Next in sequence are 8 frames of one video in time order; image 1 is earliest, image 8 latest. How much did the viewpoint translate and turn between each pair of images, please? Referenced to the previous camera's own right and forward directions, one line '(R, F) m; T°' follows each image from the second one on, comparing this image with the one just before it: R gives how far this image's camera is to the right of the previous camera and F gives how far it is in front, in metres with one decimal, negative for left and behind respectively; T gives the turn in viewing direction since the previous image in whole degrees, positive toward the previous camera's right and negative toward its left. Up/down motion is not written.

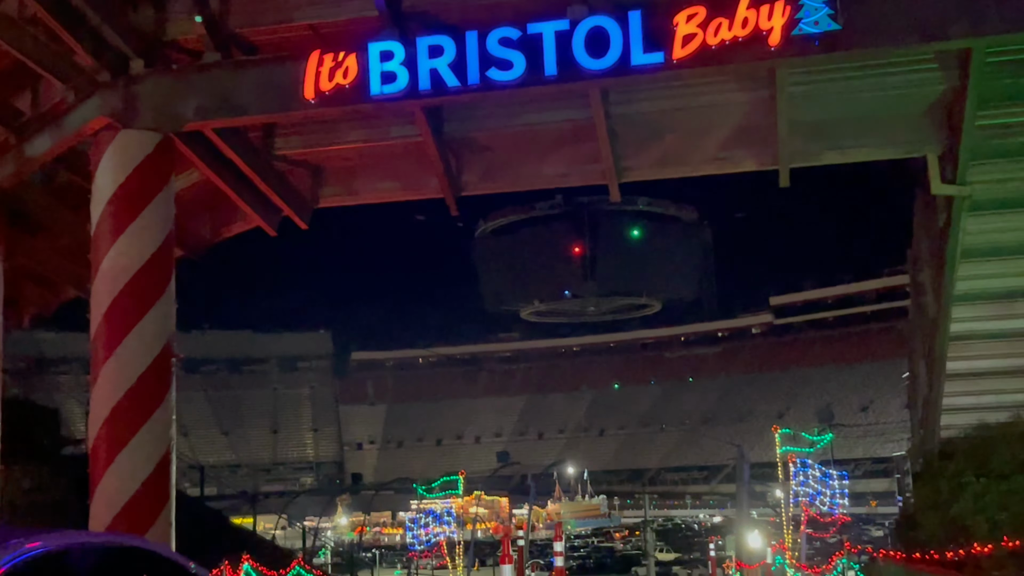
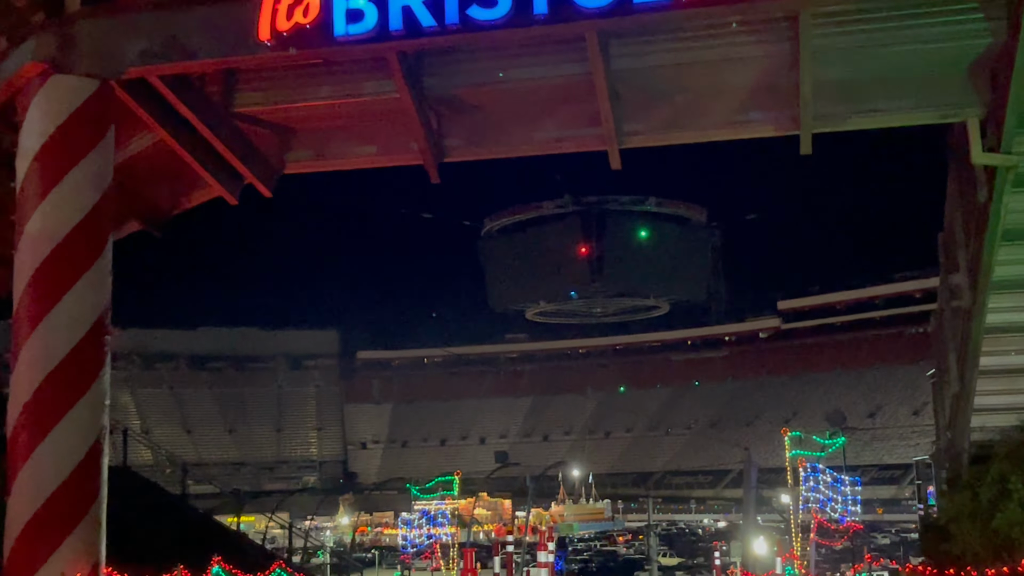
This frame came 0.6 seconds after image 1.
(+0.1, +0.2) m; 0°
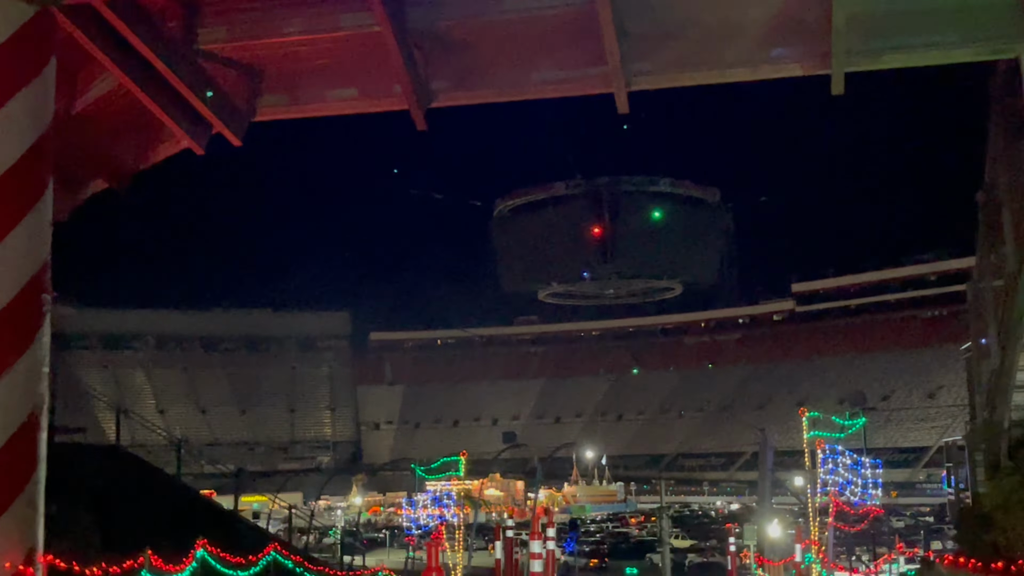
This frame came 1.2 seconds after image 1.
(0.0, +0.2) m; -1°
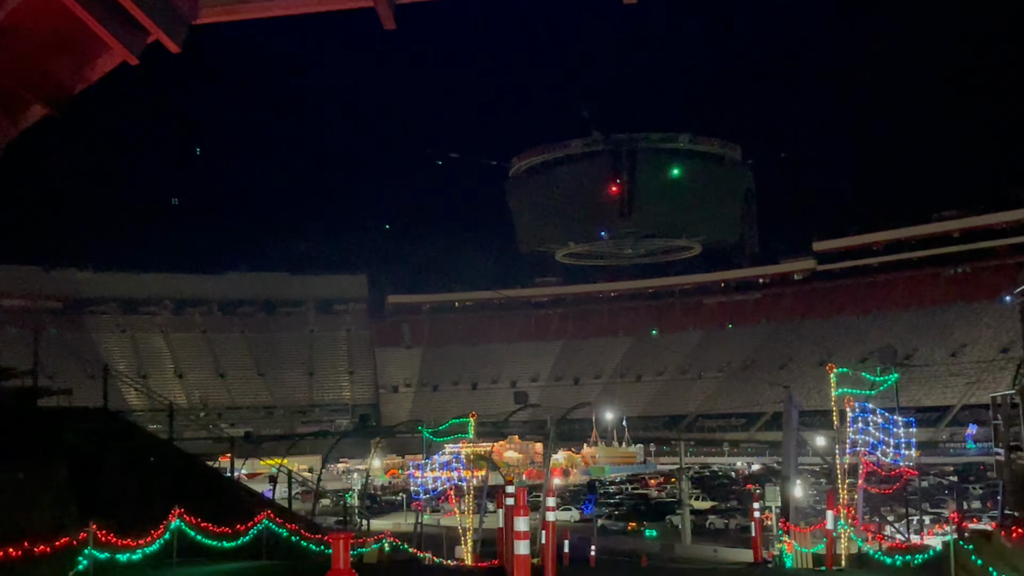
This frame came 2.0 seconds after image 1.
(+0.1, +0.3) m; -1°
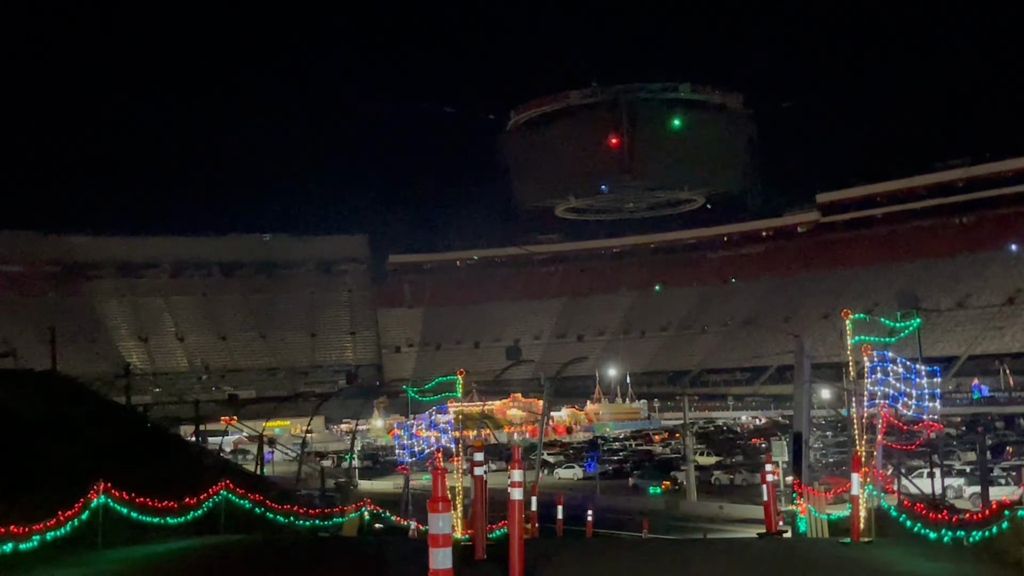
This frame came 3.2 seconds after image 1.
(+0.1, +0.4) m; 0°
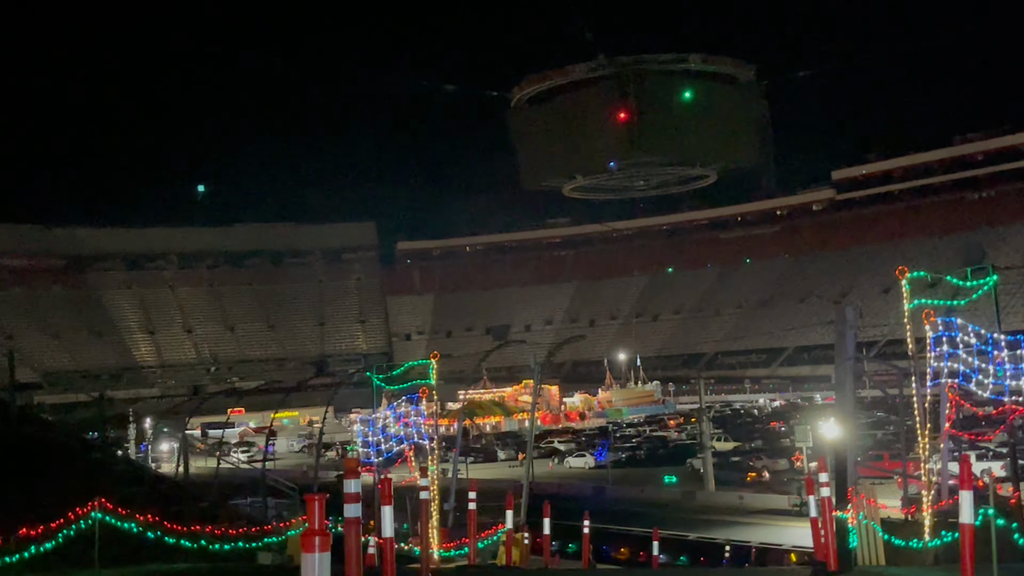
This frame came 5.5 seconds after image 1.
(+0.2, +0.8) m; -1°
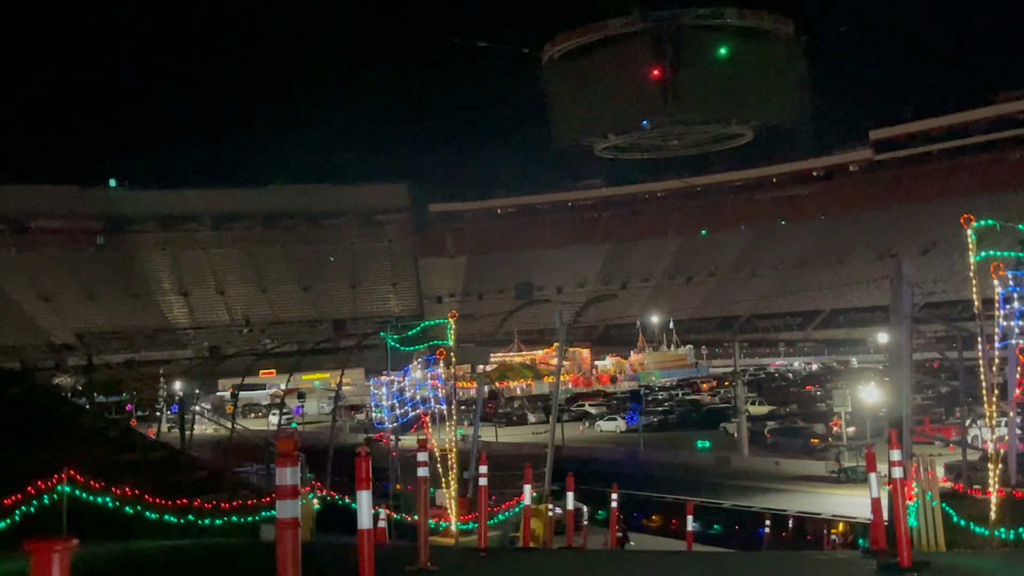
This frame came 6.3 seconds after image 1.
(0.0, +0.3) m; -2°
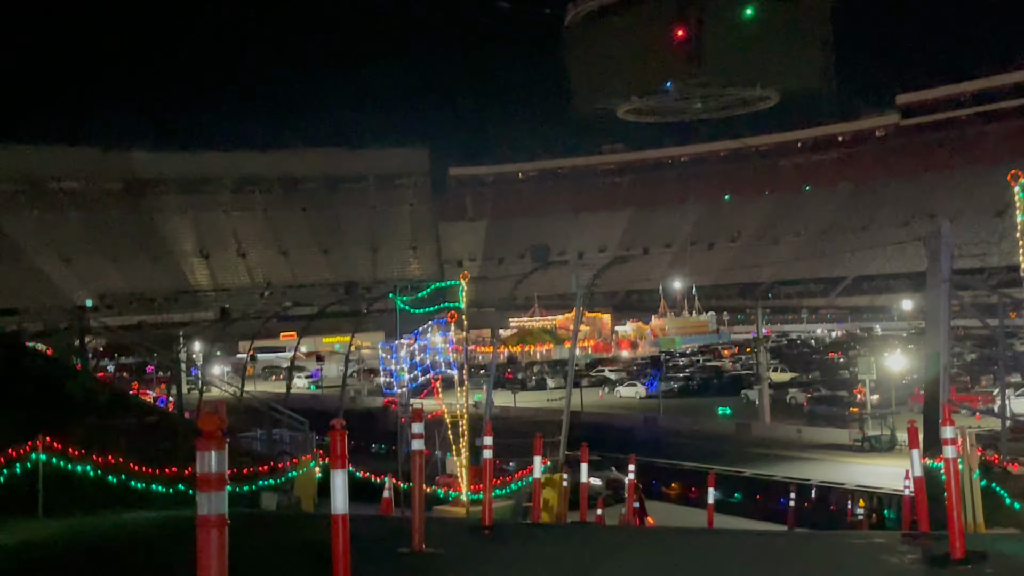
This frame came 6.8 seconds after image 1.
(0.0, +0.2) m; -1°
